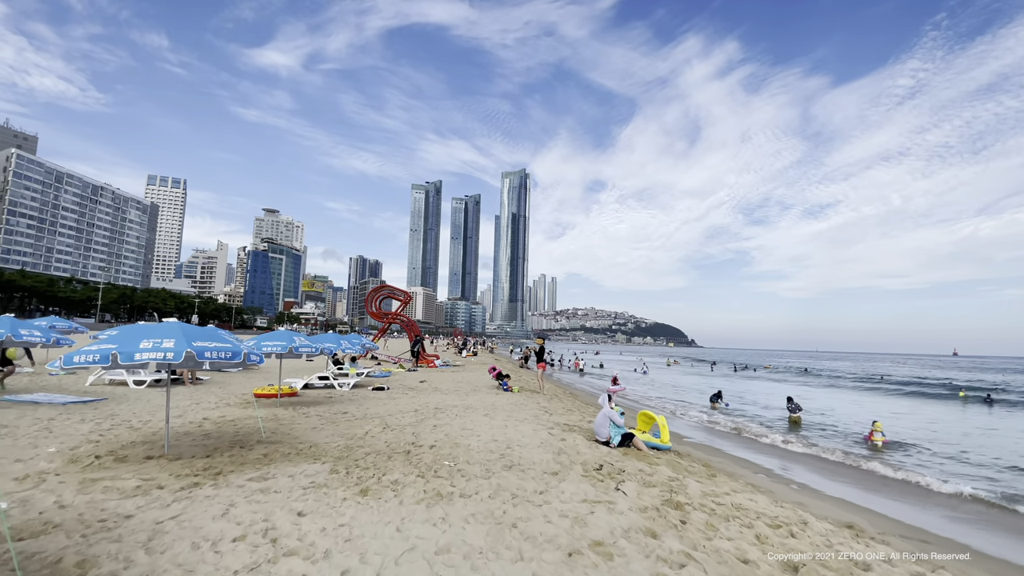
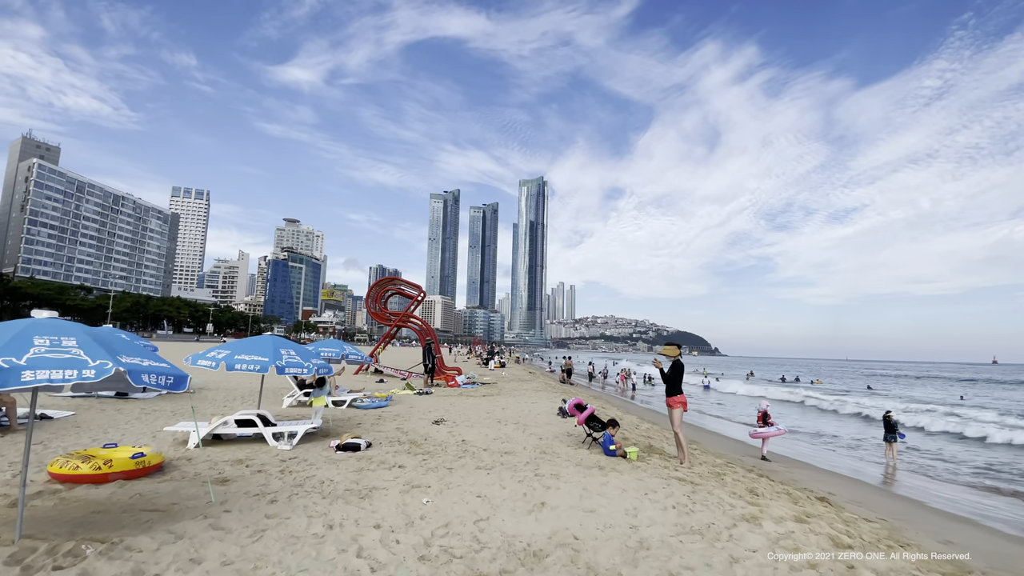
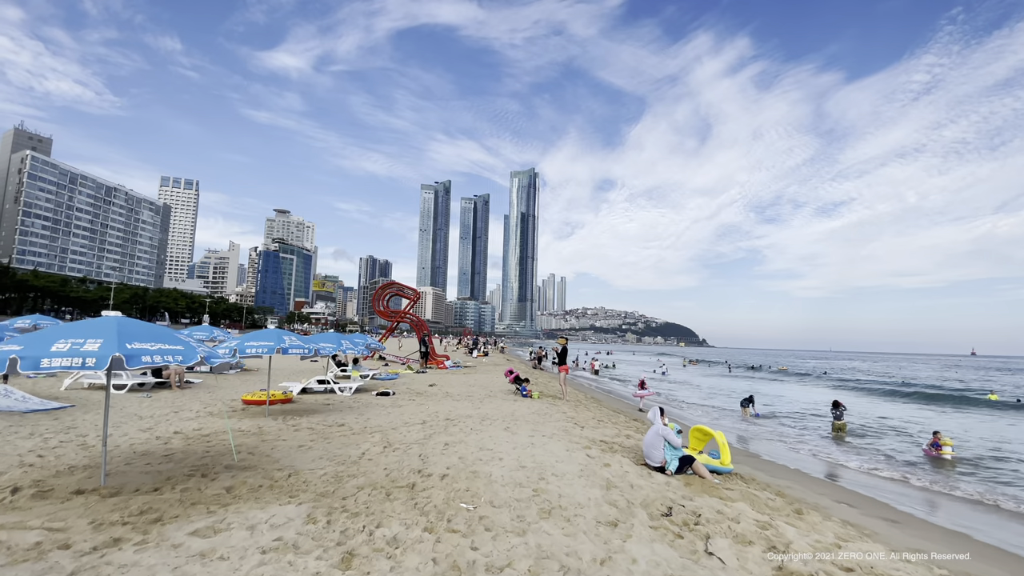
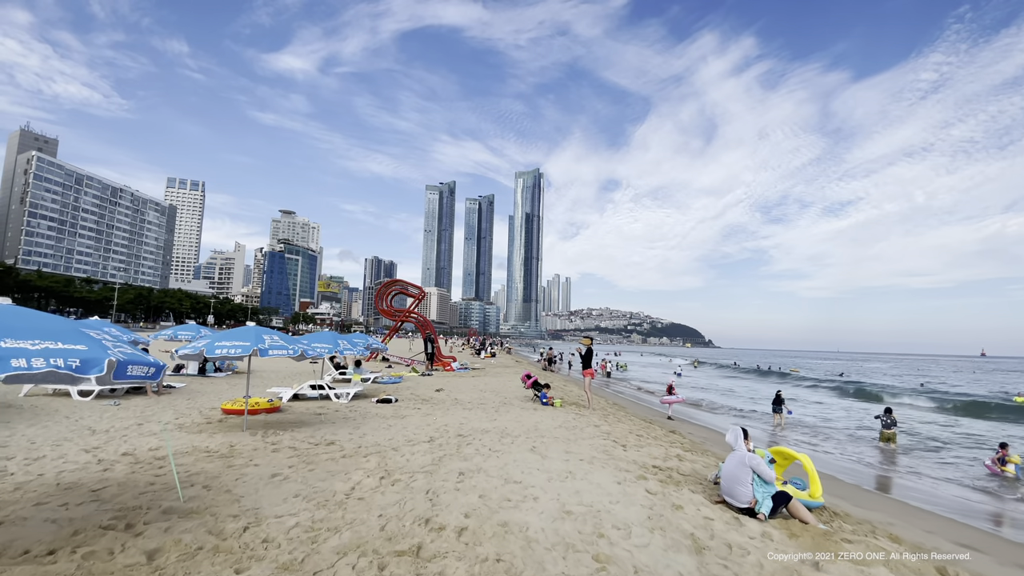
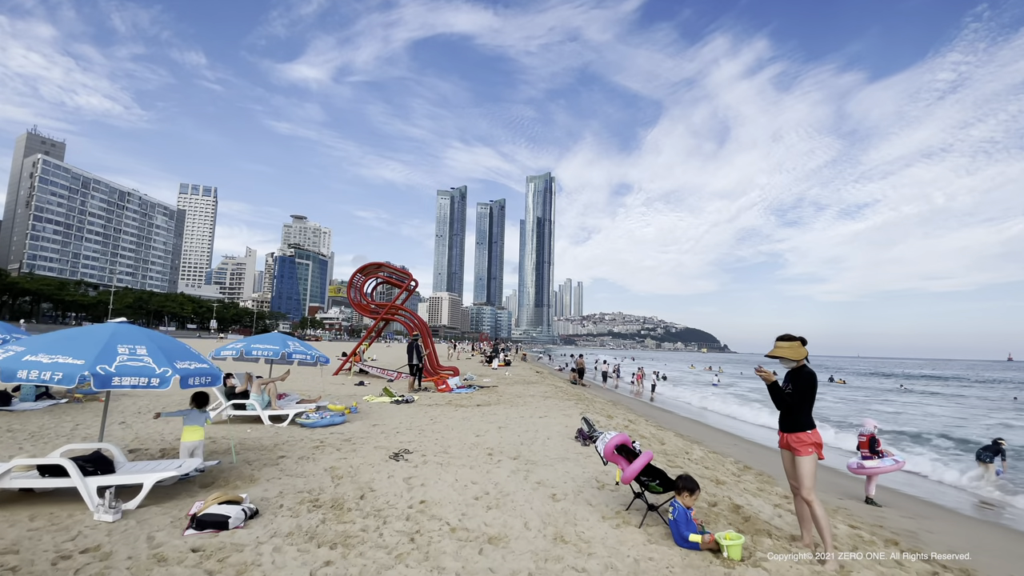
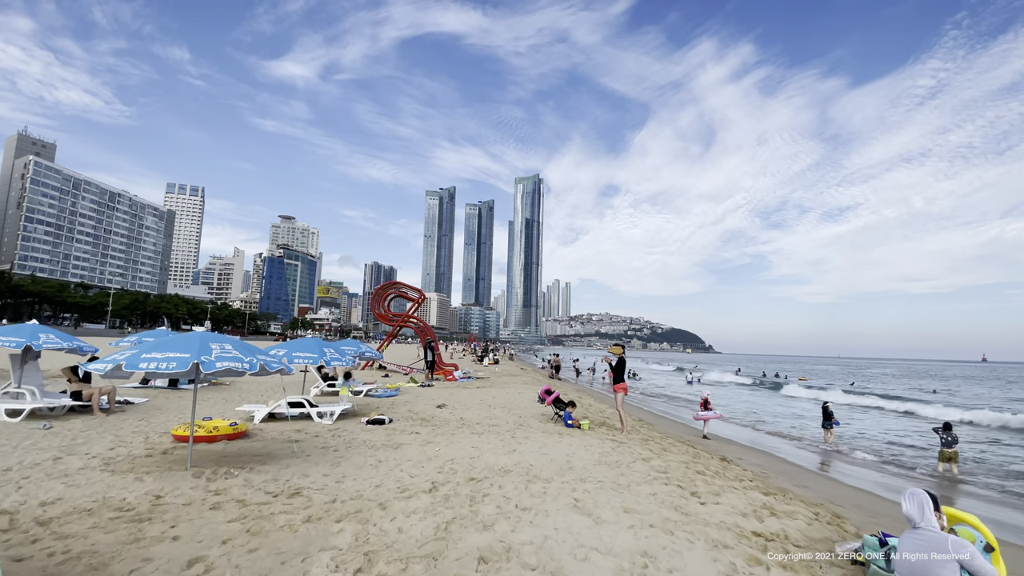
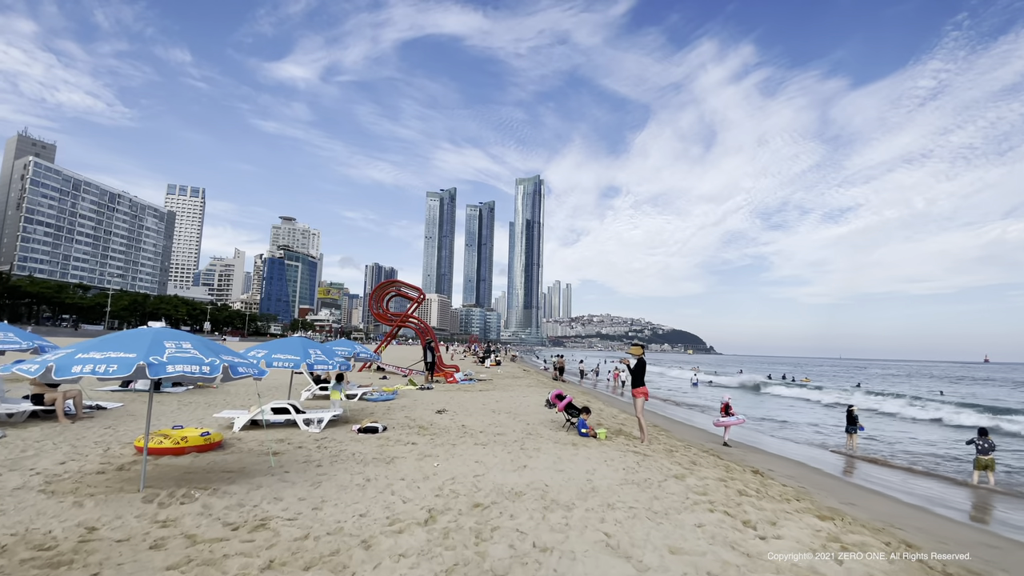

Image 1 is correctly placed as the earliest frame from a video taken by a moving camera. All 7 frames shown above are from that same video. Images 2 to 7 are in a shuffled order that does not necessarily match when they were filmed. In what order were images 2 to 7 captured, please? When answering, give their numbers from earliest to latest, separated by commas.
3, 4, 6, 7, 2, 5
